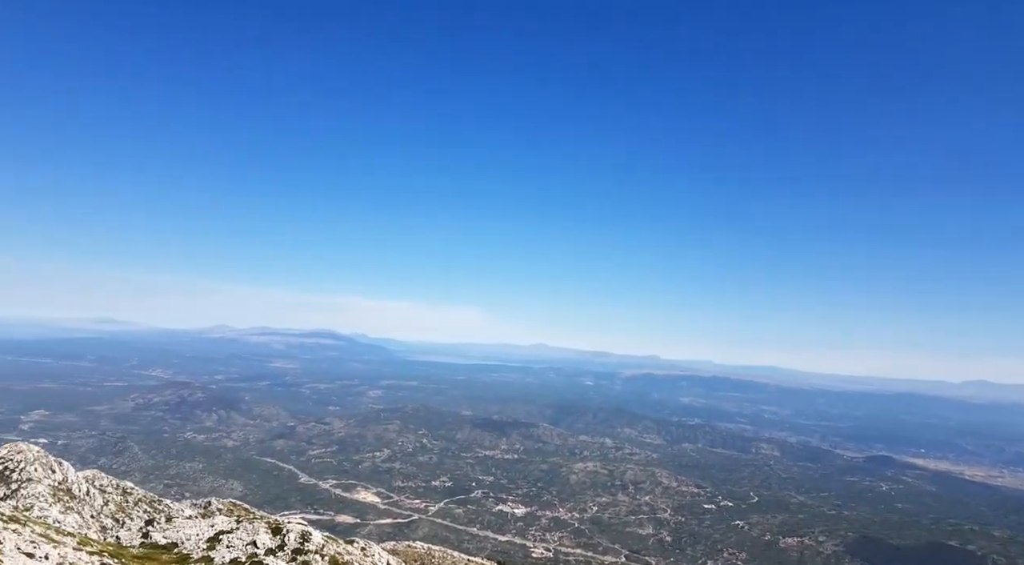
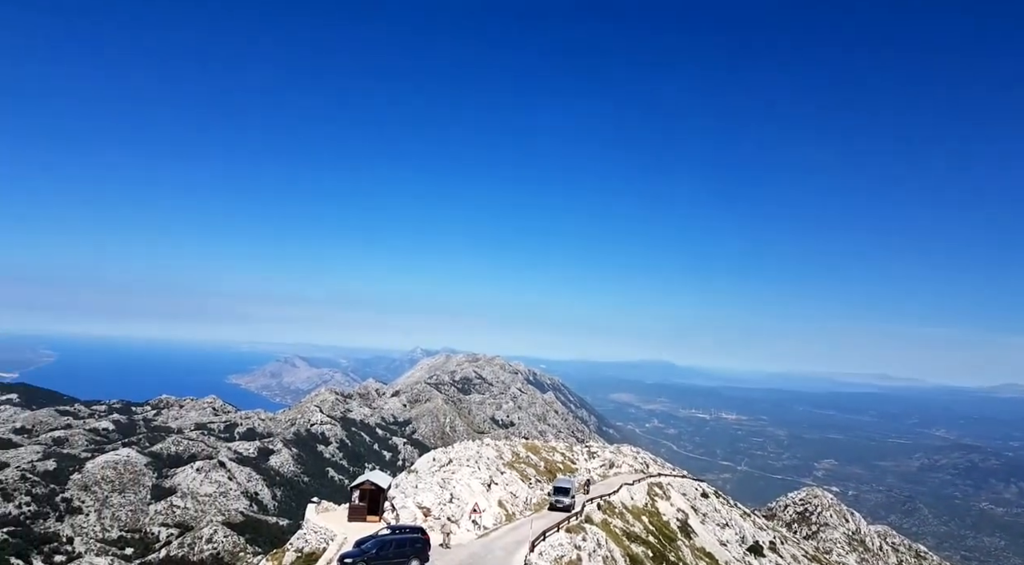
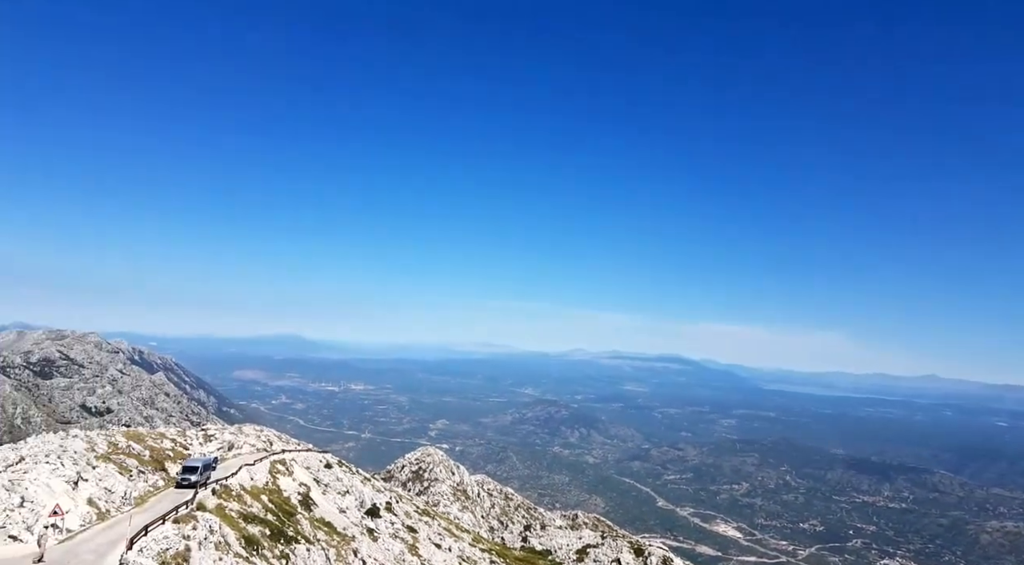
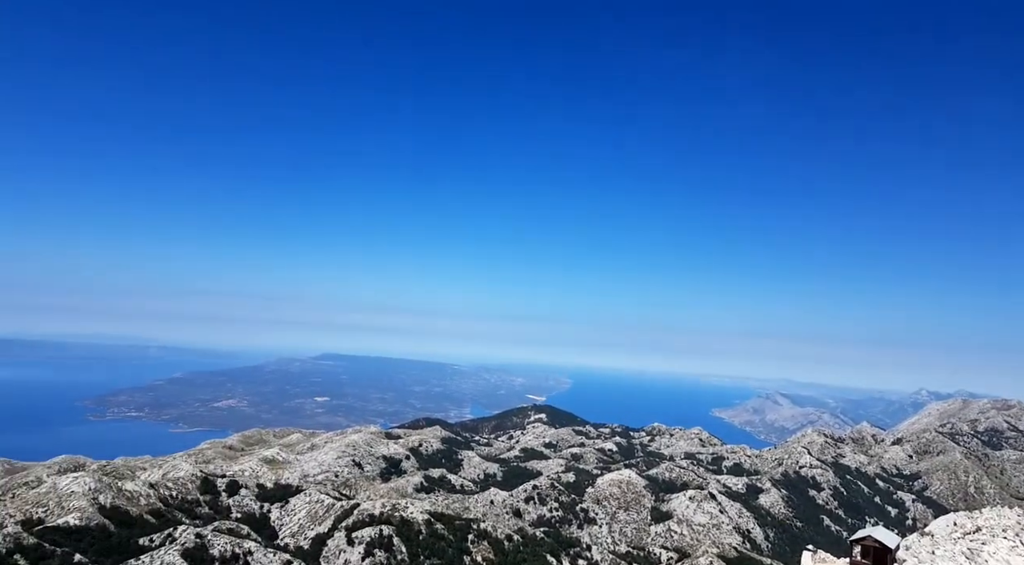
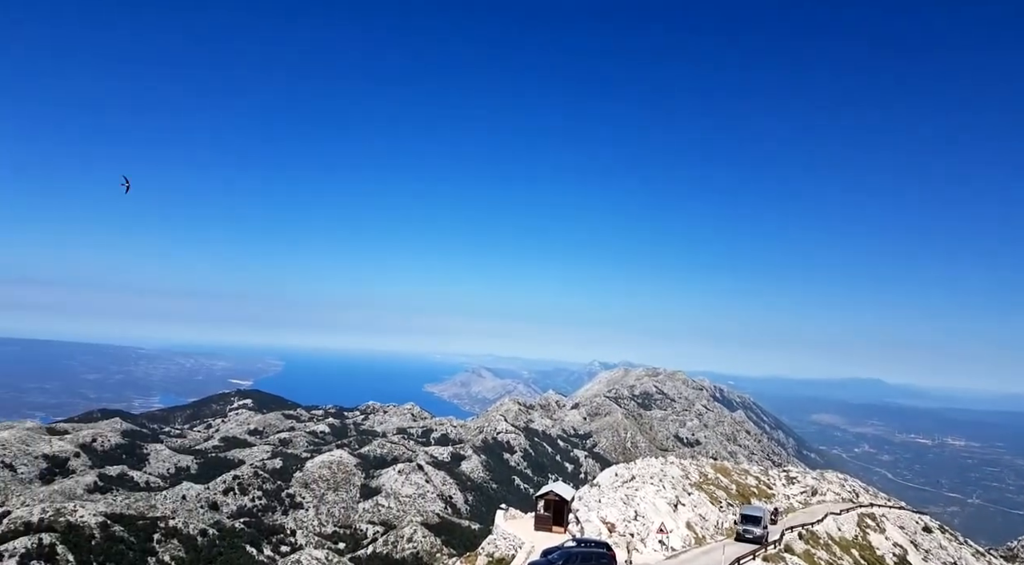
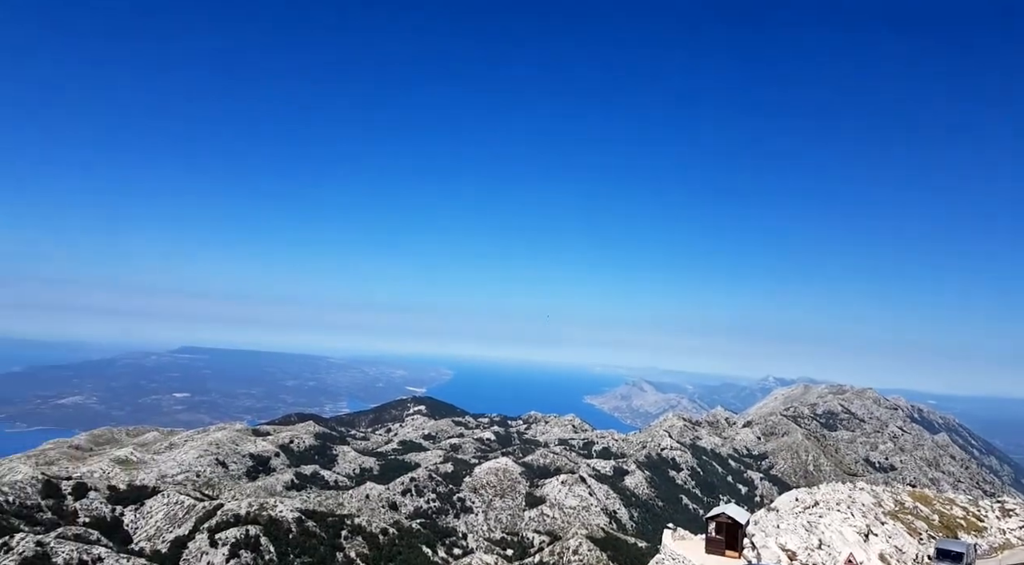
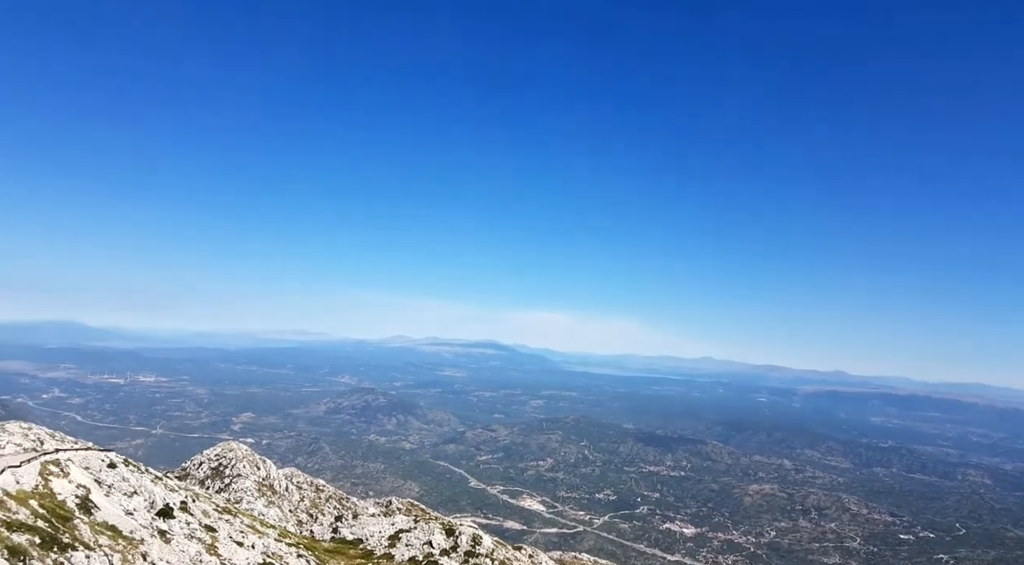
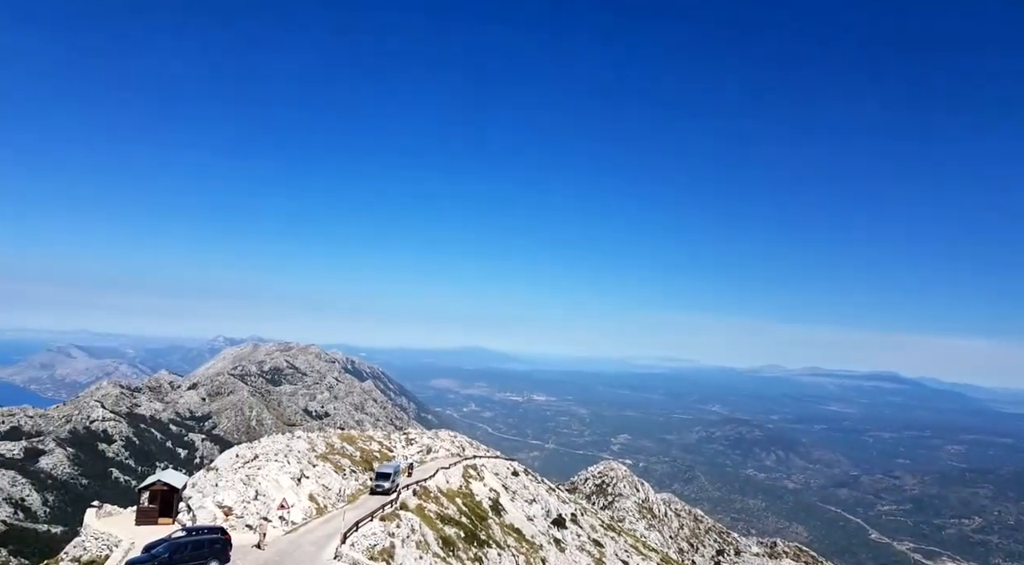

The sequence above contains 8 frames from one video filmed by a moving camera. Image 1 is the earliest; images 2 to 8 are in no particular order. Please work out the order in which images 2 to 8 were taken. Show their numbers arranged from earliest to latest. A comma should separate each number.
7, 3, 8, 2, 5, 6, 4
